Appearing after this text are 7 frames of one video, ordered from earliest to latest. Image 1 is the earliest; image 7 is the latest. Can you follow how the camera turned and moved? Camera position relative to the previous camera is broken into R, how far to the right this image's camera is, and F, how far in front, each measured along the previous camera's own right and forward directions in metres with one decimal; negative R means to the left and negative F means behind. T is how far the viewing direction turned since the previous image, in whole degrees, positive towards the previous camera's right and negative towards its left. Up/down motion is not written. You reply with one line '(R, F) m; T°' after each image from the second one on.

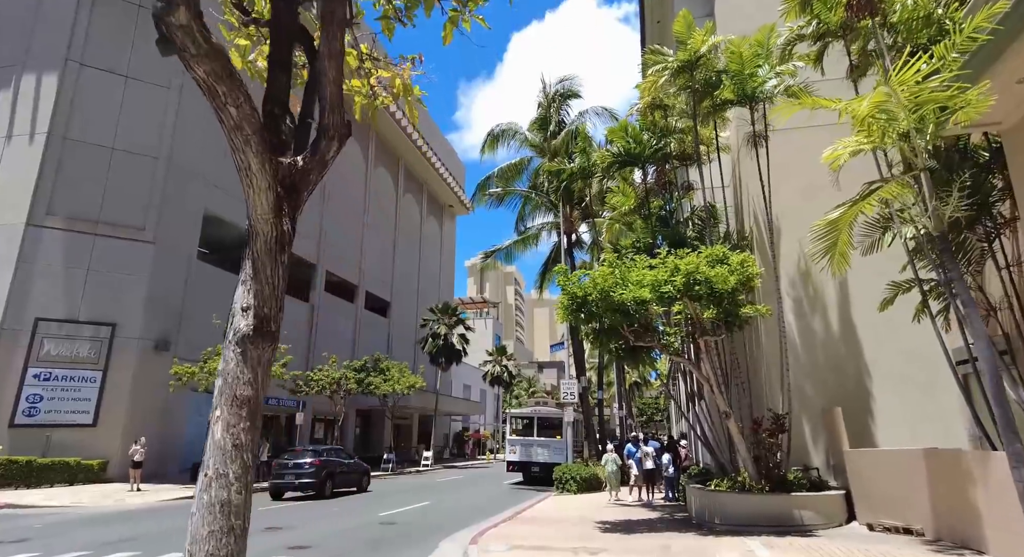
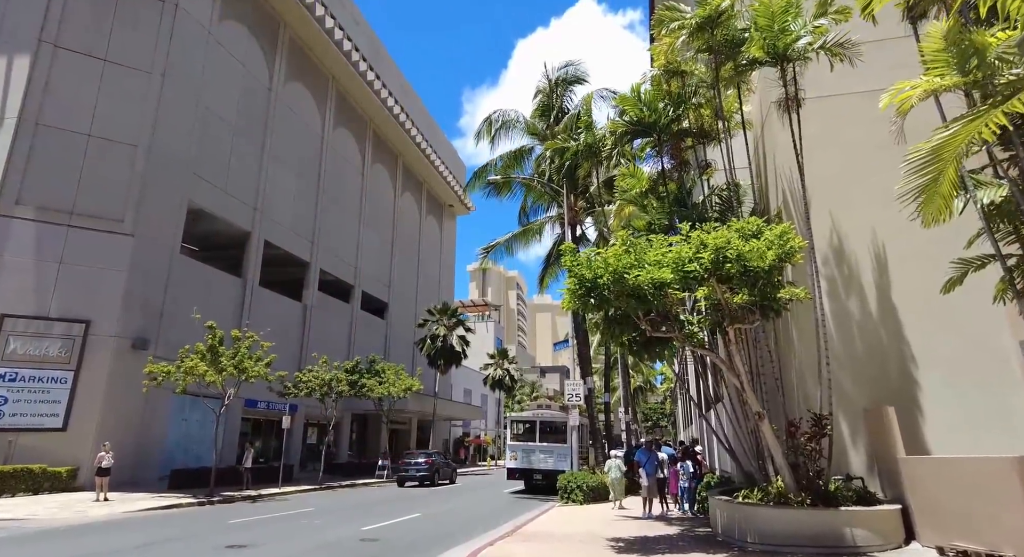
(+0.1, +1.5) m; 0°
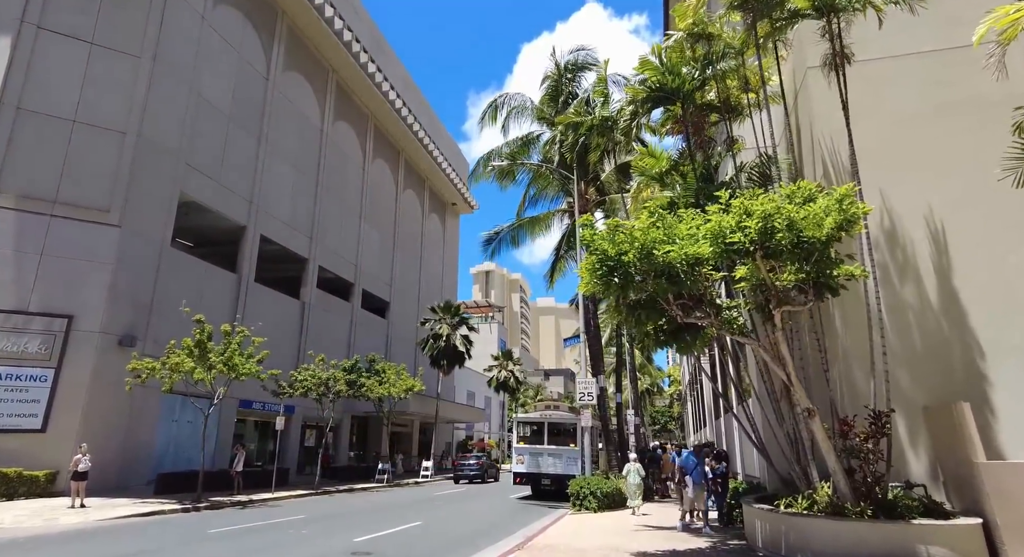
(-0.1, +1.2) m; 0°
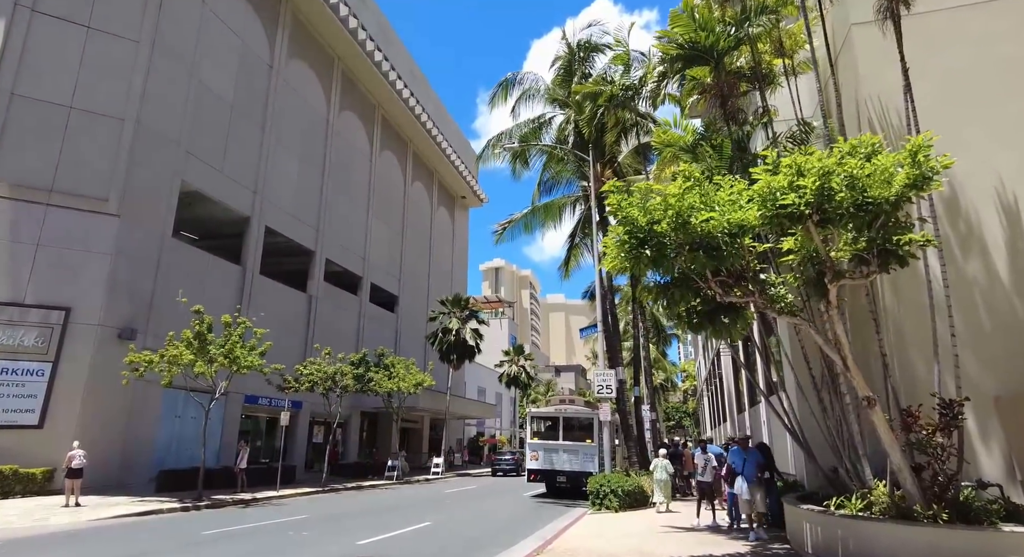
(-0.1, +0.9) m; -1°
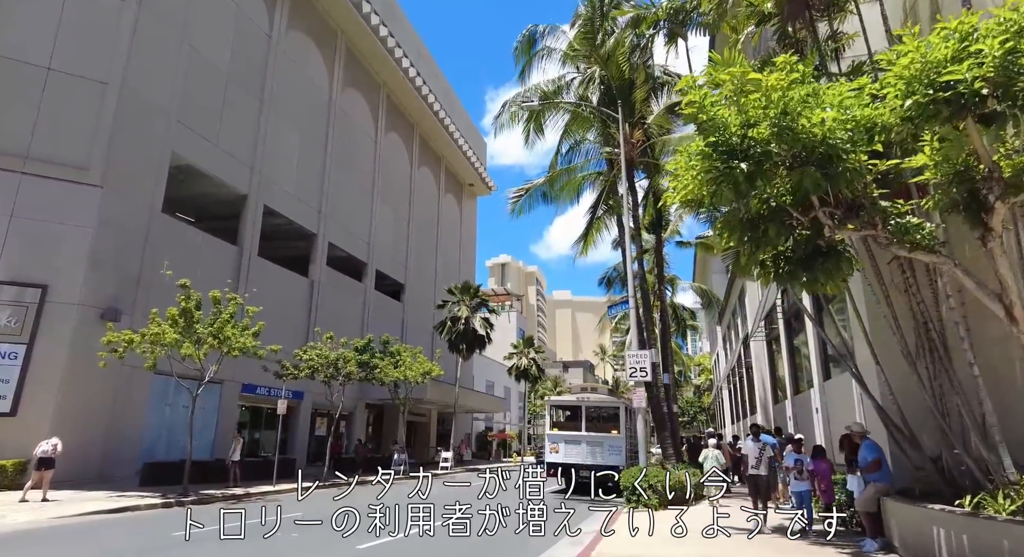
(-0.4, +1.8) m; -1°
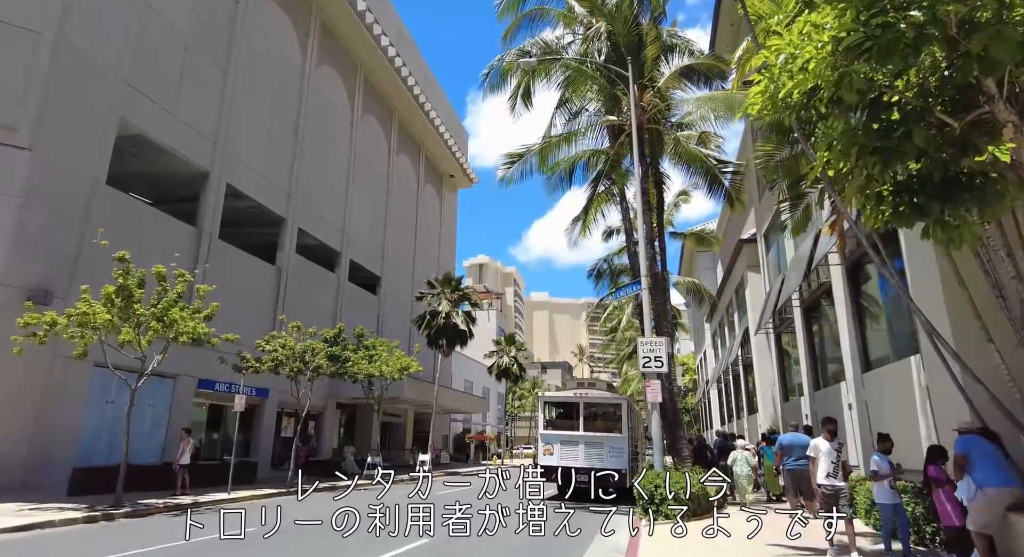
(-0.4, +2.0) m; +2°
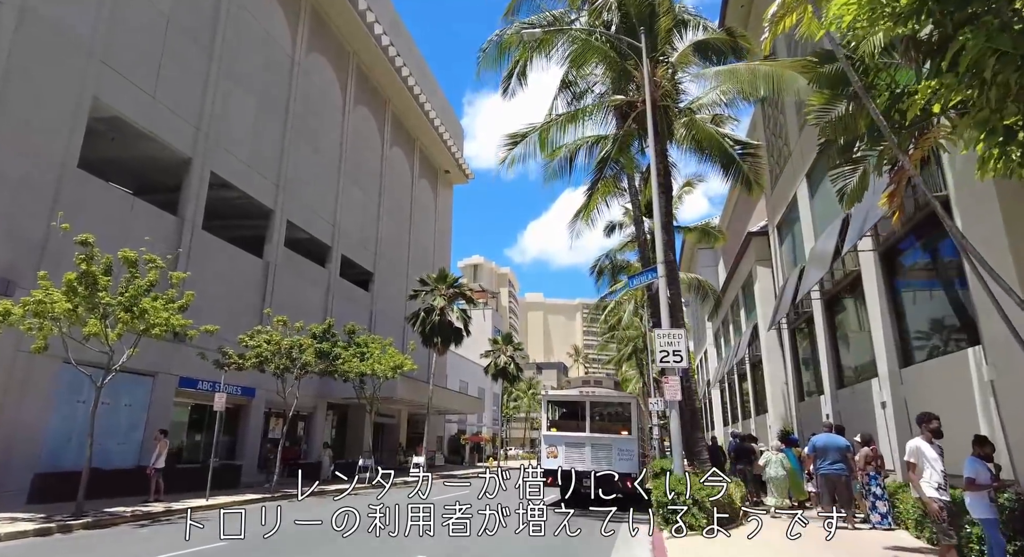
(-0.2, +1.2) m; +1°
